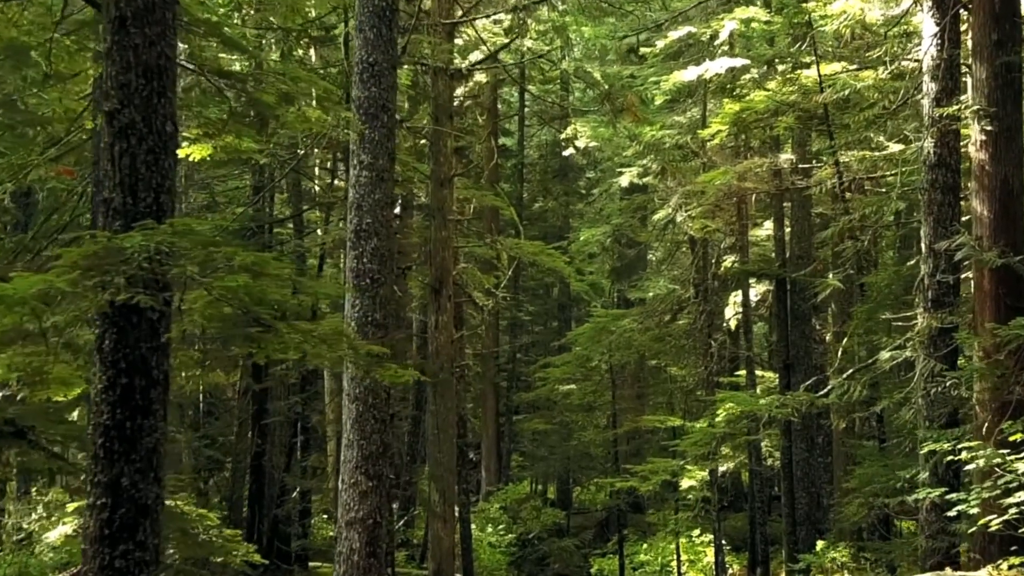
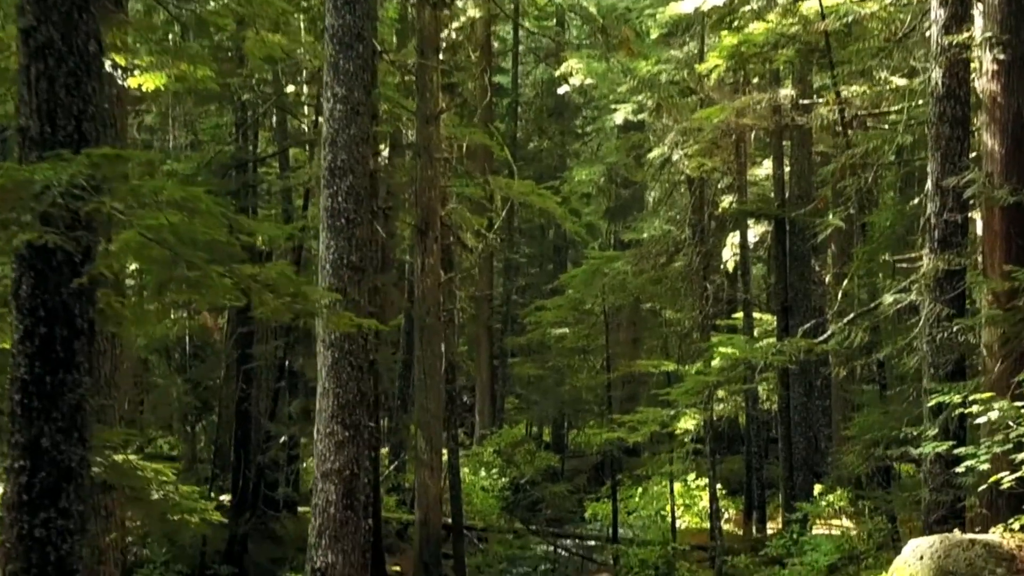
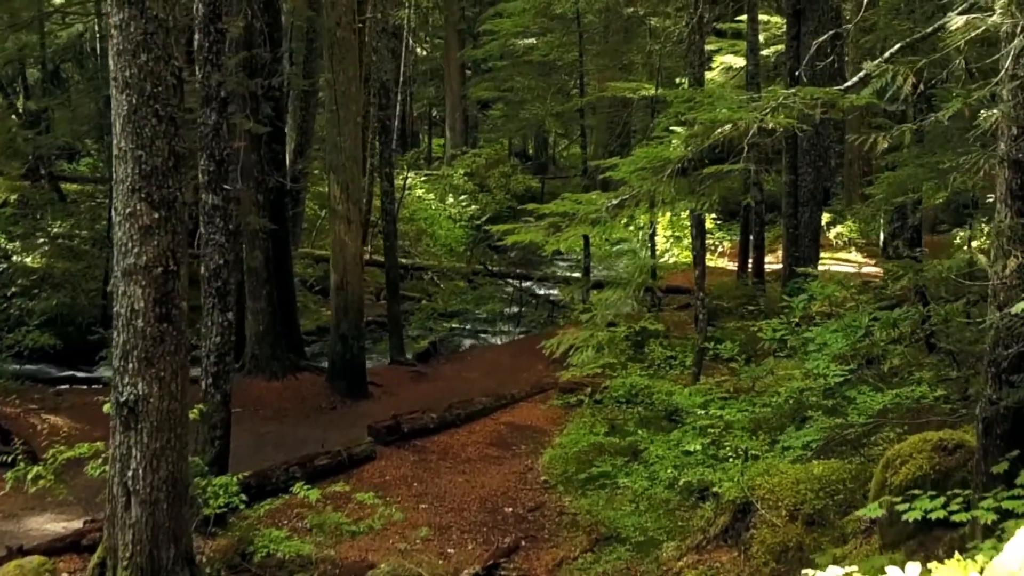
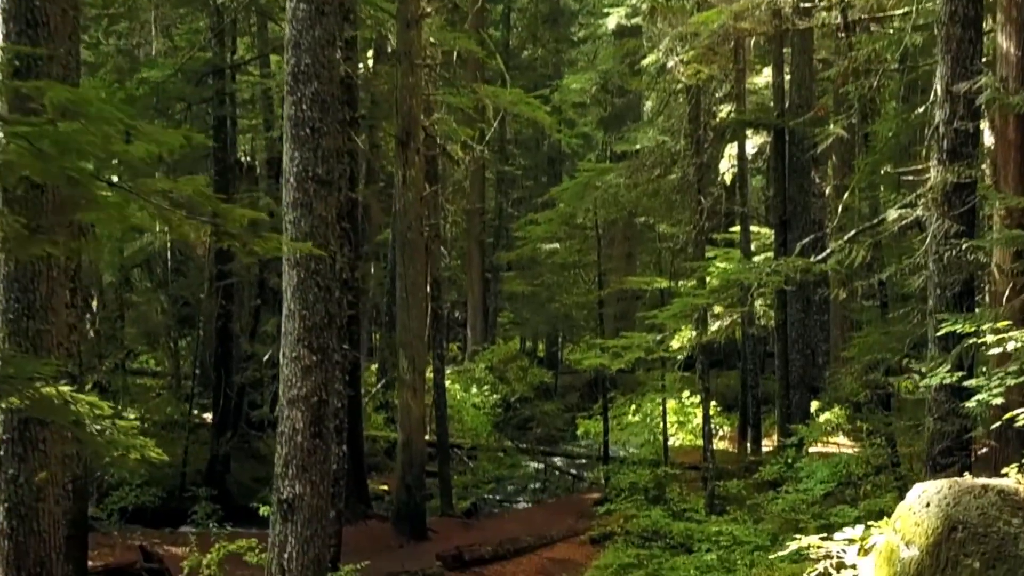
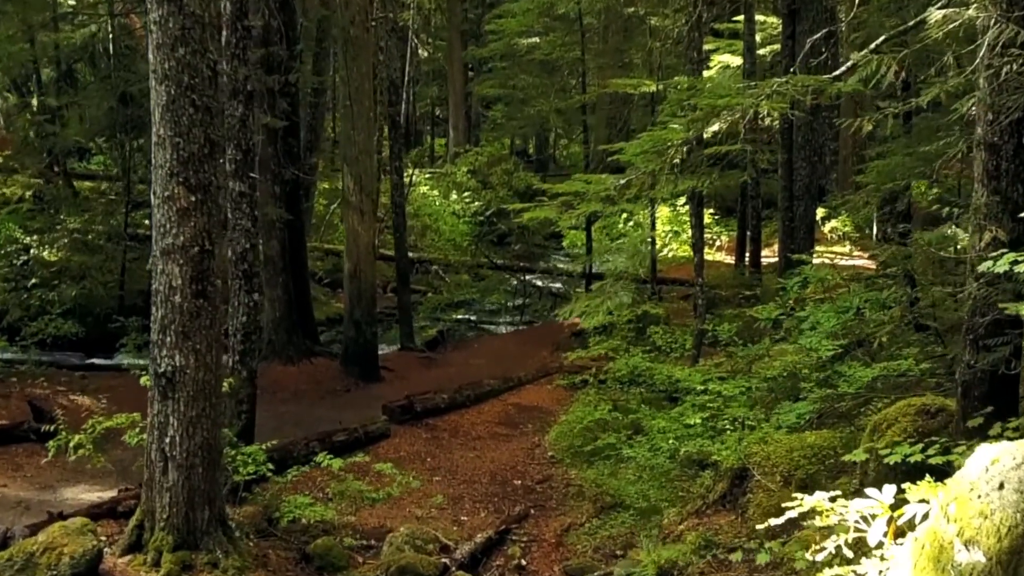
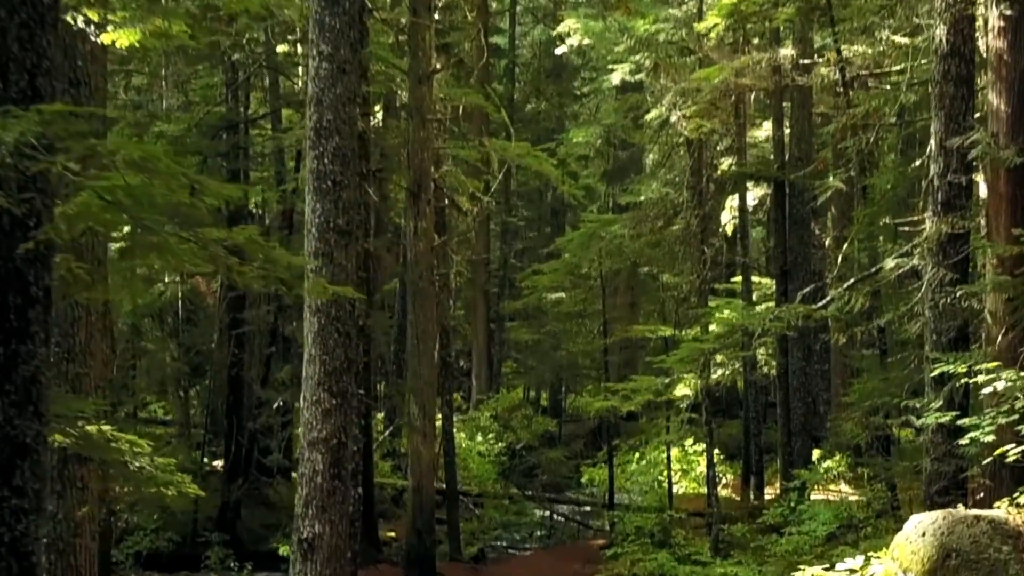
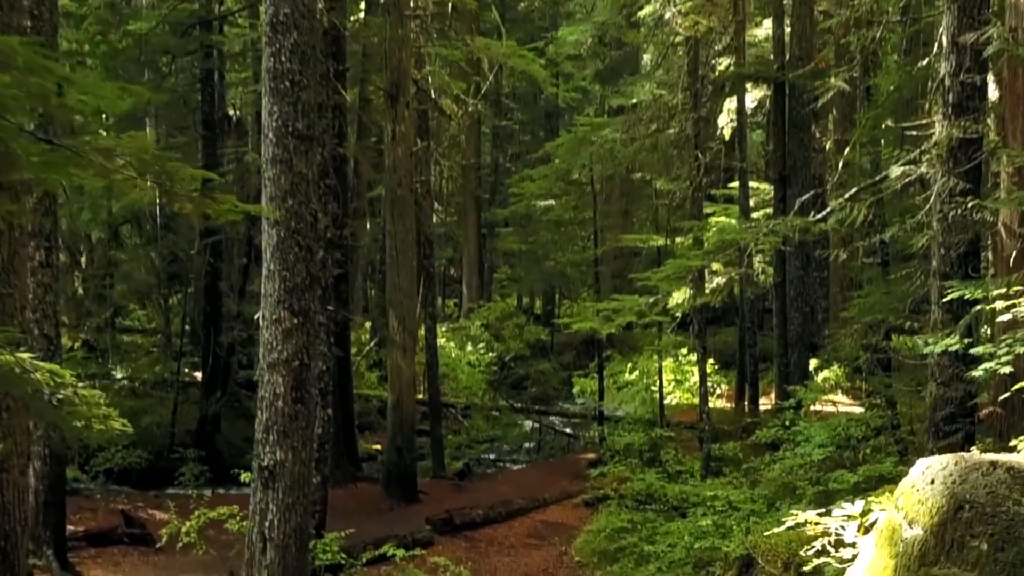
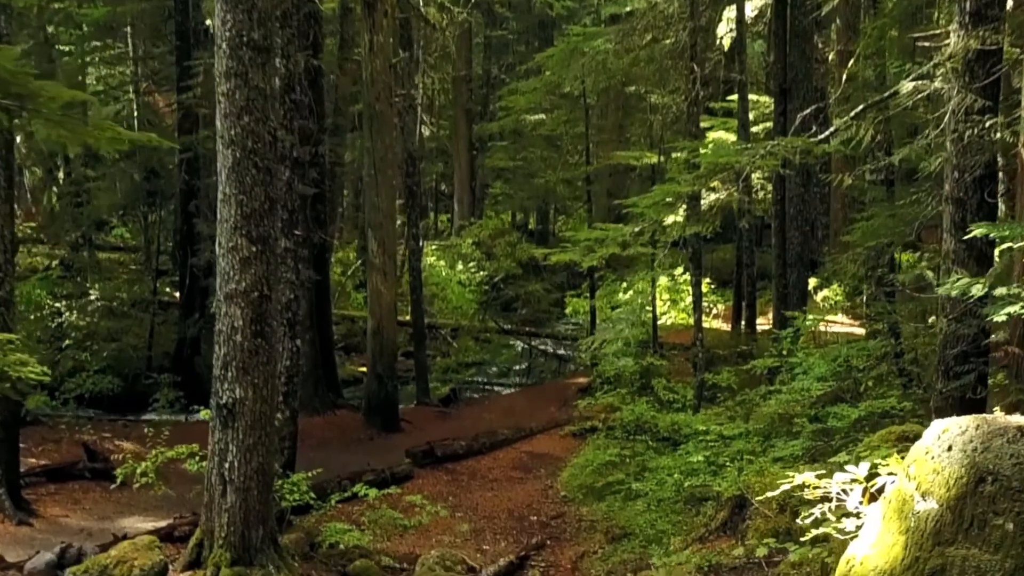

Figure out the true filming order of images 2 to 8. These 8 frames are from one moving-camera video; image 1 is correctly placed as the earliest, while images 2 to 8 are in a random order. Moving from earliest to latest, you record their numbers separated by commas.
2, 6, 4, 7, 8, 5, 3
